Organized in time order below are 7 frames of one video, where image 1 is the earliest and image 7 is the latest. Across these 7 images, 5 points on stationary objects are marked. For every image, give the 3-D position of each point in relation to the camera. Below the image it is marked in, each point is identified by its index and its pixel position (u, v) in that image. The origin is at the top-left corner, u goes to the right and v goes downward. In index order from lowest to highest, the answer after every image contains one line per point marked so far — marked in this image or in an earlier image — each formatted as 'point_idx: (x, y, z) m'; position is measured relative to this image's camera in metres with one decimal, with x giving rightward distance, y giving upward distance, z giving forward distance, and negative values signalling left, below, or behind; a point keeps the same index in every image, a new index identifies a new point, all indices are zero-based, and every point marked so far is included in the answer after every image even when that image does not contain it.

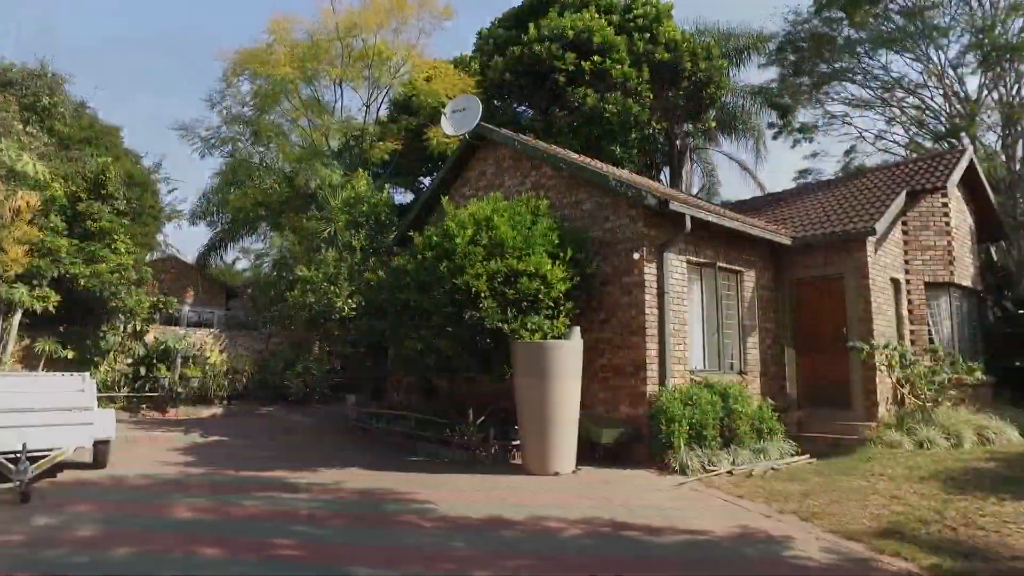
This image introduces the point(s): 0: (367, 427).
0: (-2.7, -2.6, +13.0) m
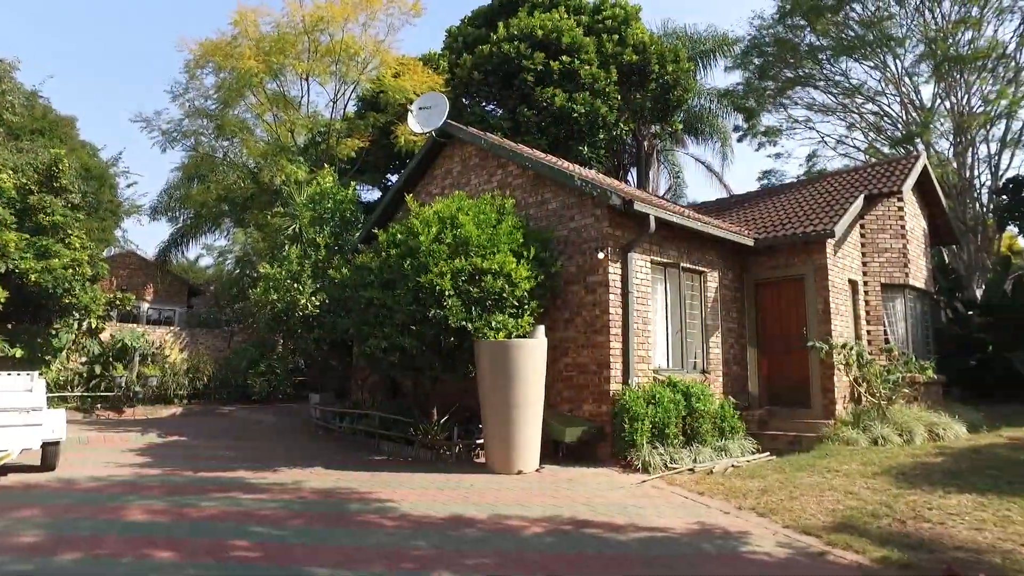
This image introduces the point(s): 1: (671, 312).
0: (-3.4, -2.6, +12.9) m
1: (+2.6, -0.4, +11.5) m
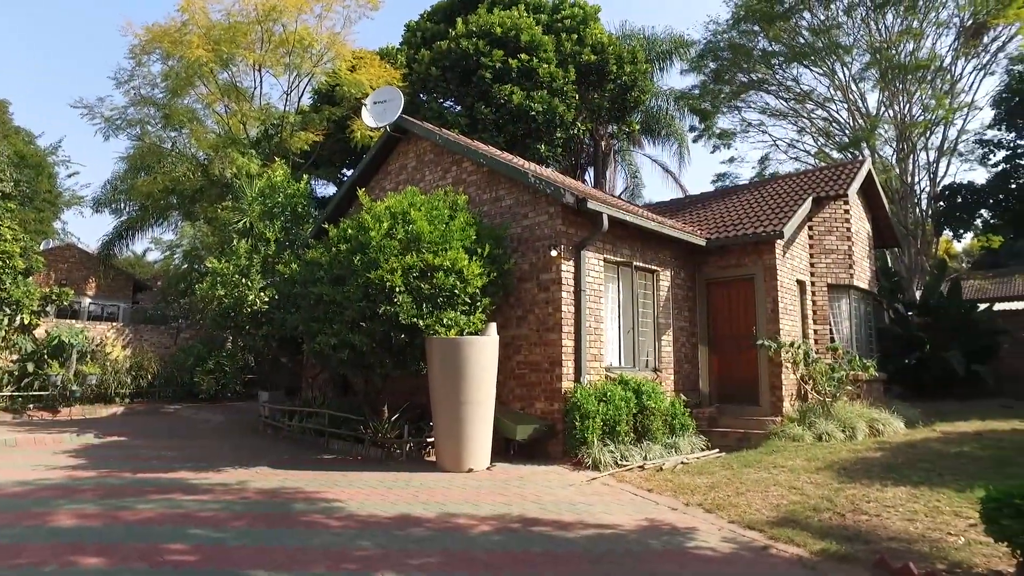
0: (-4.3, -2.5, +12.6) m
1: (+1.8, -0.4, +11.5) m
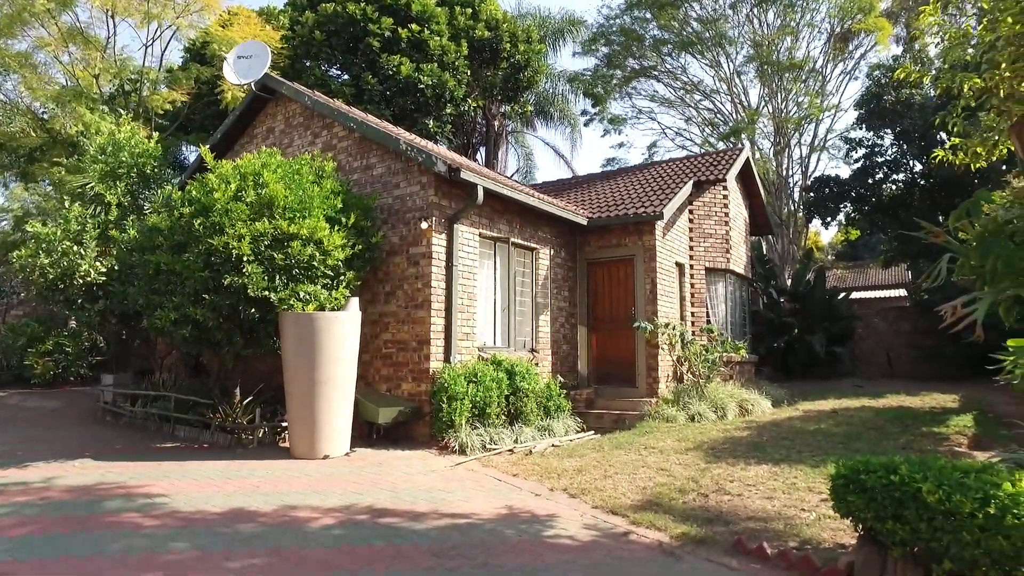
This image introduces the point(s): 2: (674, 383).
0: (-6.4, -2.0, +11.3) m
1: (-0.2, 0.0, +11.1) m
2: (+2.9, -1.7, +12.4) m
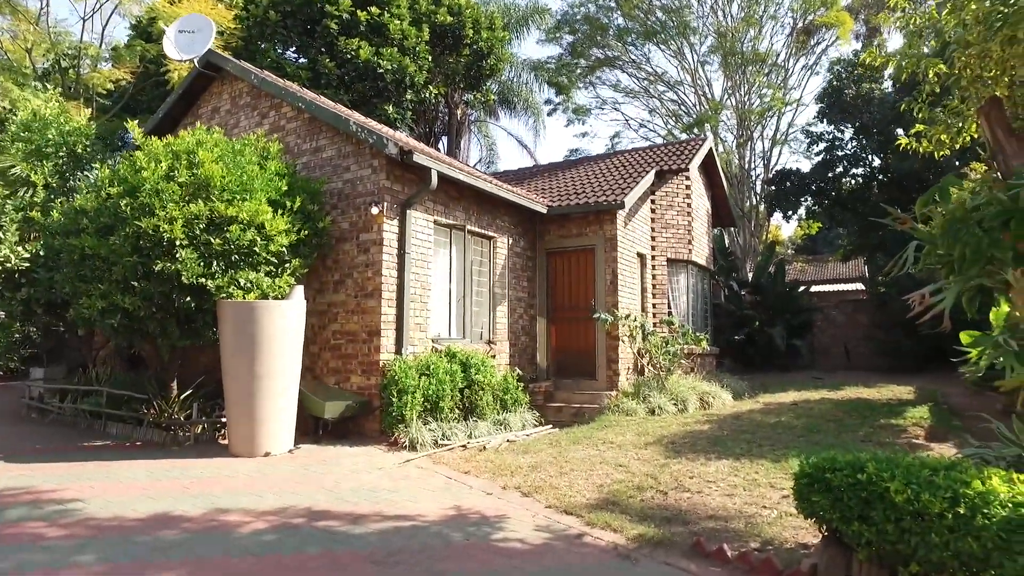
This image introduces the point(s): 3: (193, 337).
0: (-7.1, -1.8, +10.6) m
1: (-0.9, +0.2, +10.7) m
2: (+2.1, -1.5, +12.1) m
3: (-3.9, -0.6, +8.4) m
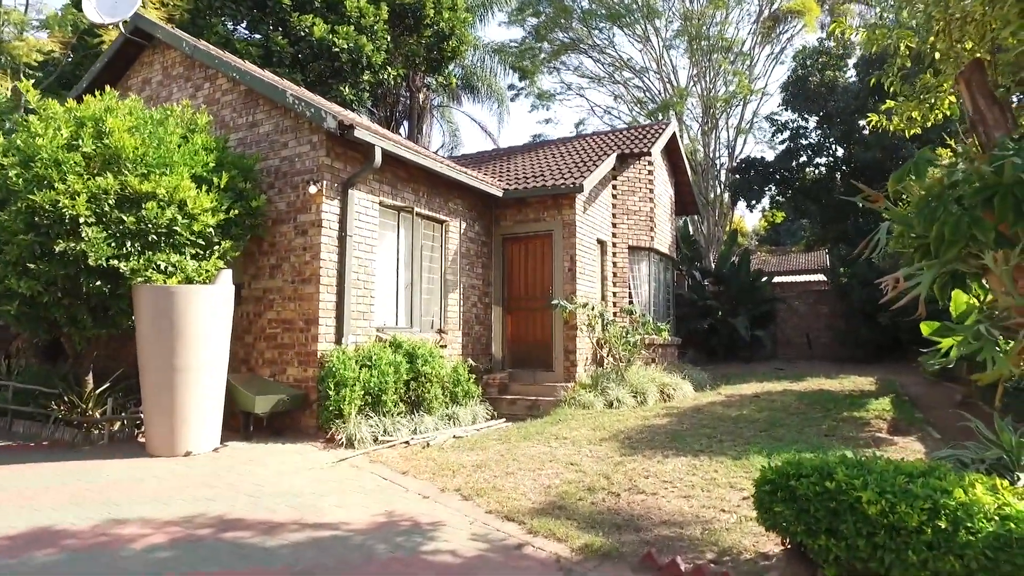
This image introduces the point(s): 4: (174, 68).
0: (-7.8, -1.6, +9.7) m
1: (-1.6, +0.4, +10.1) m
2: (+1.4, -1.3, +11.7) m
3: (-4.5, -0.4, +7.7) m
4: (-5.3, +3.5, +10.9) m
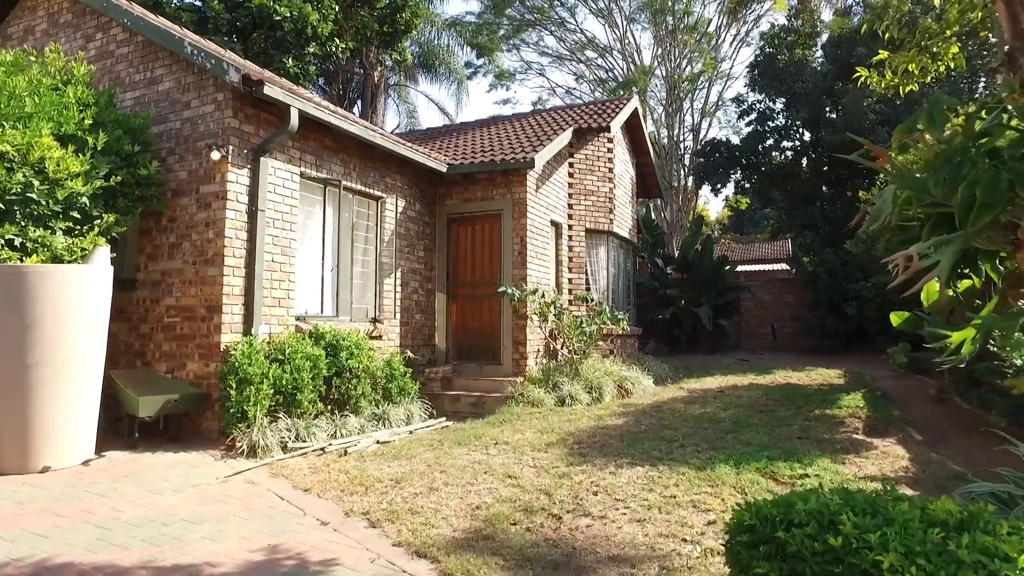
0: (-8.6, -1.4, +8.3) m
1: (-2.3, +0.6, +8.9) m
2: (+0.5, -1.1, +10.6) m
3: (-5.1, -0.2, +6.4) m
4: (-6.1, +3.7, +9.4) m
